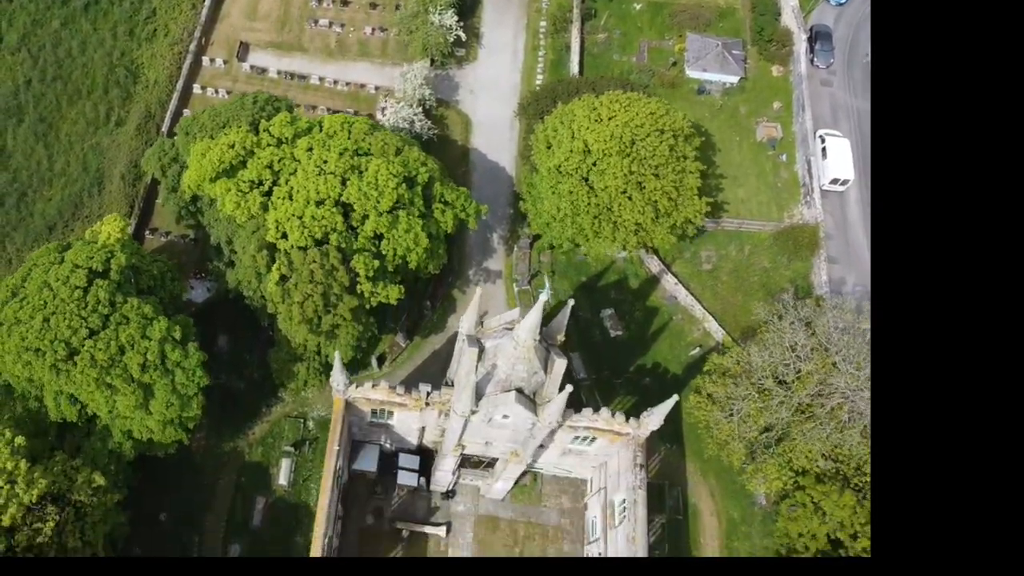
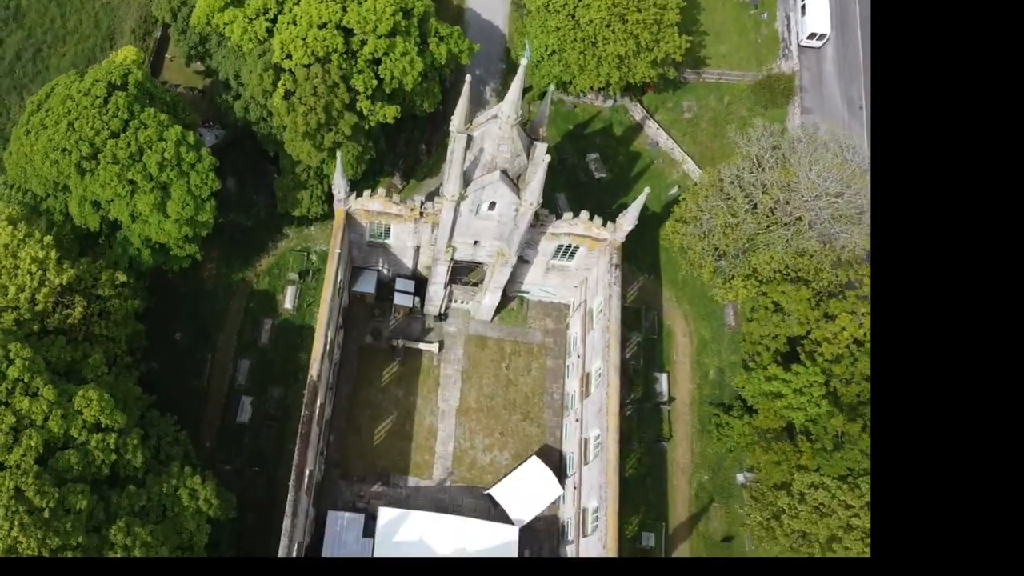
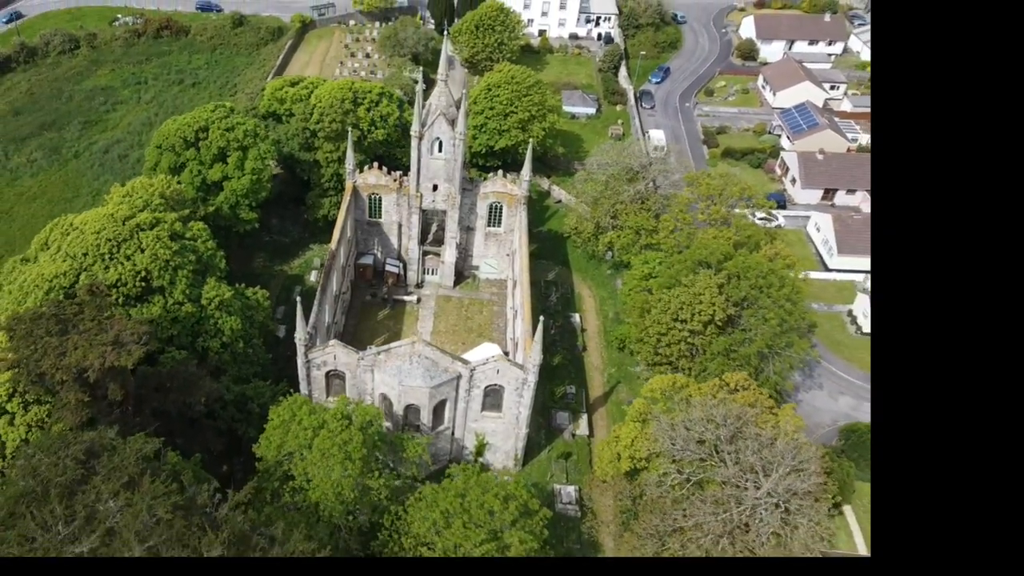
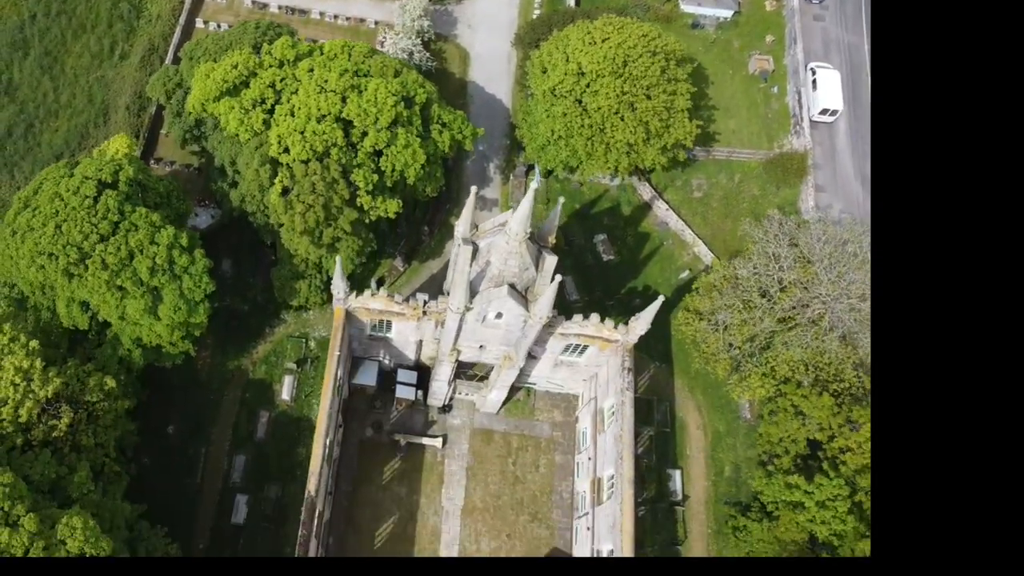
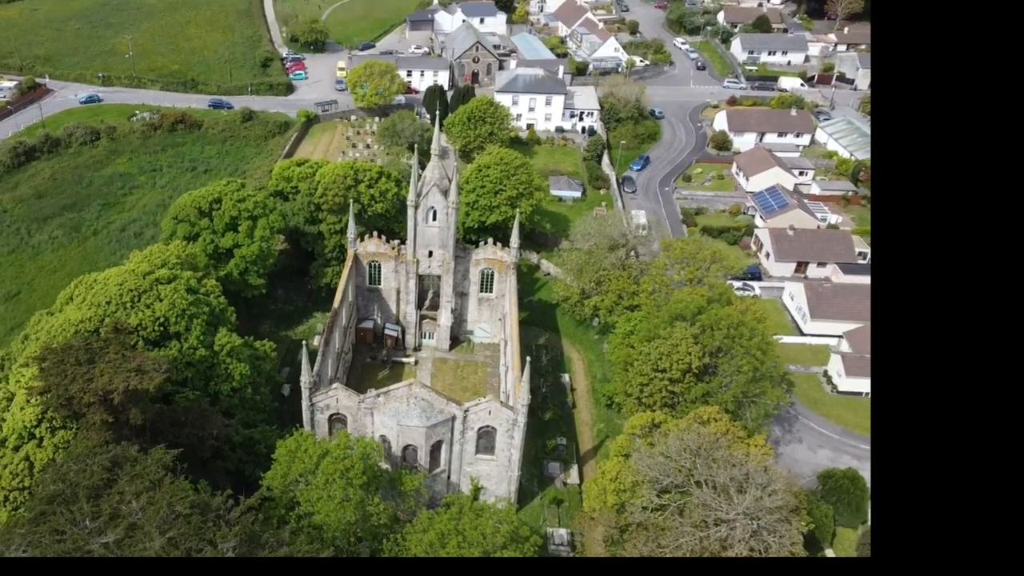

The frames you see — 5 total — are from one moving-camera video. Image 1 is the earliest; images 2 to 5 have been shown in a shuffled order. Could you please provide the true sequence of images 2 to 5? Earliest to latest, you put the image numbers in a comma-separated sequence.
4, 2, 3, 5
